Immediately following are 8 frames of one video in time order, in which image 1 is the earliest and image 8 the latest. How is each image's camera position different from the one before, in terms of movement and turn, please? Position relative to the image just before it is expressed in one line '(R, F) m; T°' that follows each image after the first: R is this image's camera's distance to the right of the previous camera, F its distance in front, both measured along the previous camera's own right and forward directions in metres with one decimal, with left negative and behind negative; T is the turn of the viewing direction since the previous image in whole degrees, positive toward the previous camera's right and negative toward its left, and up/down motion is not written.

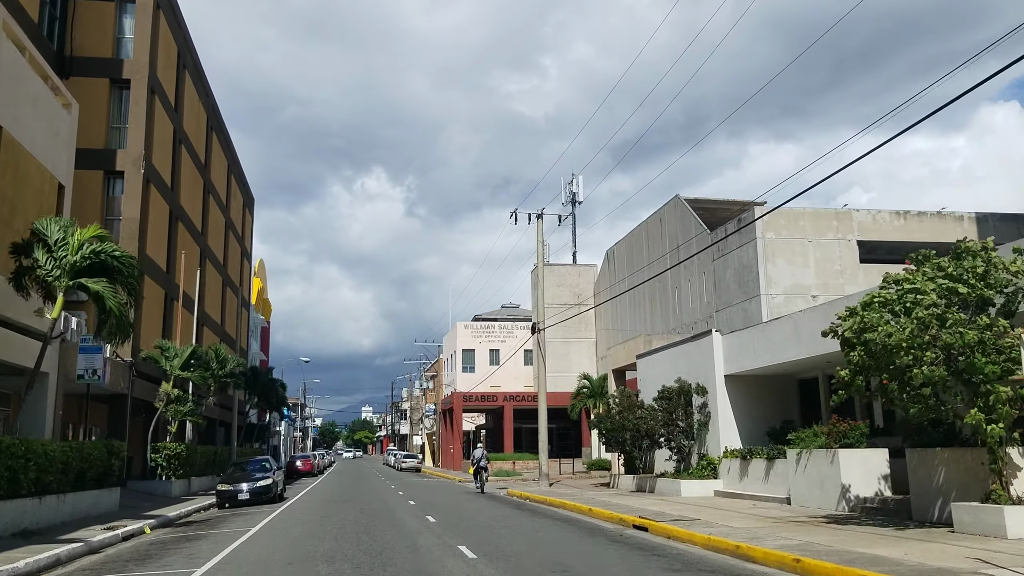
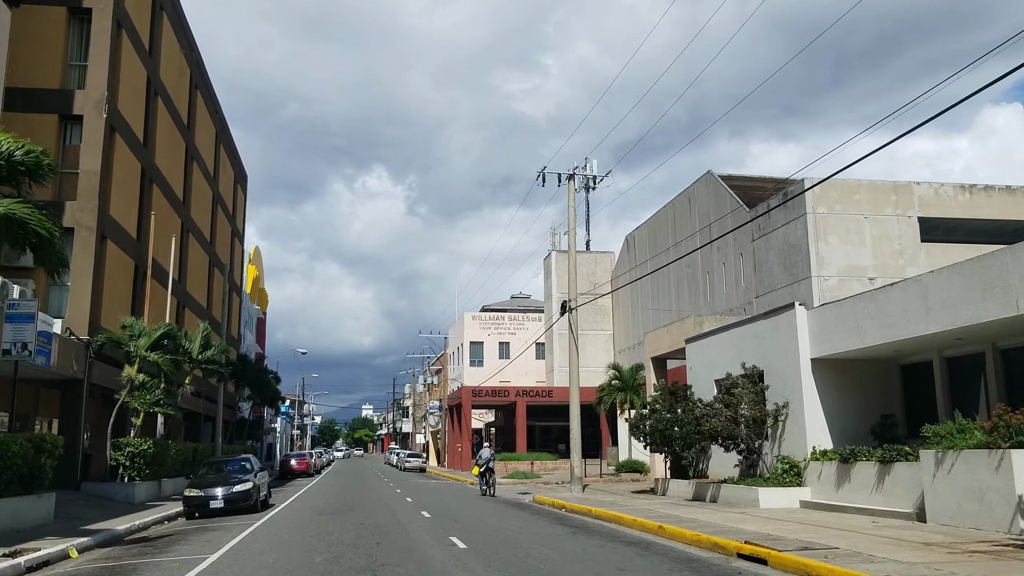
(-0.6, +4.4) m; 0°
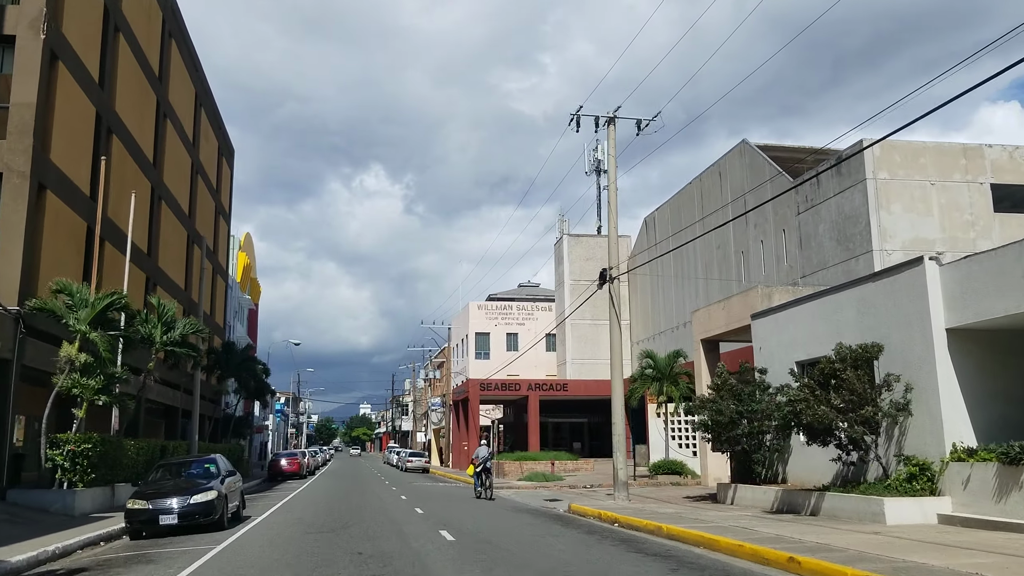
(-0.6, +4.4) m; 0°
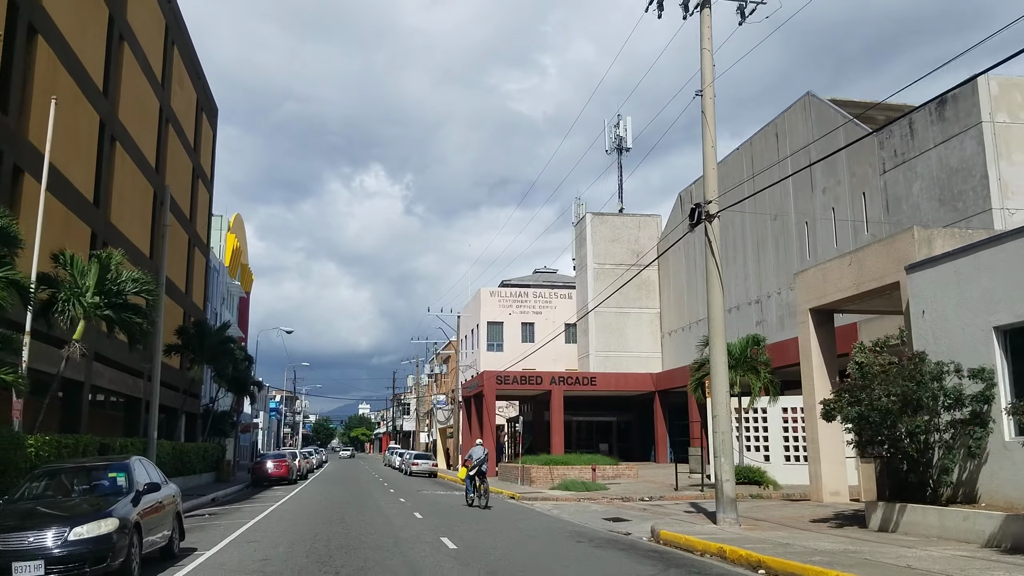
(-0.8, +5.9) m; 0°
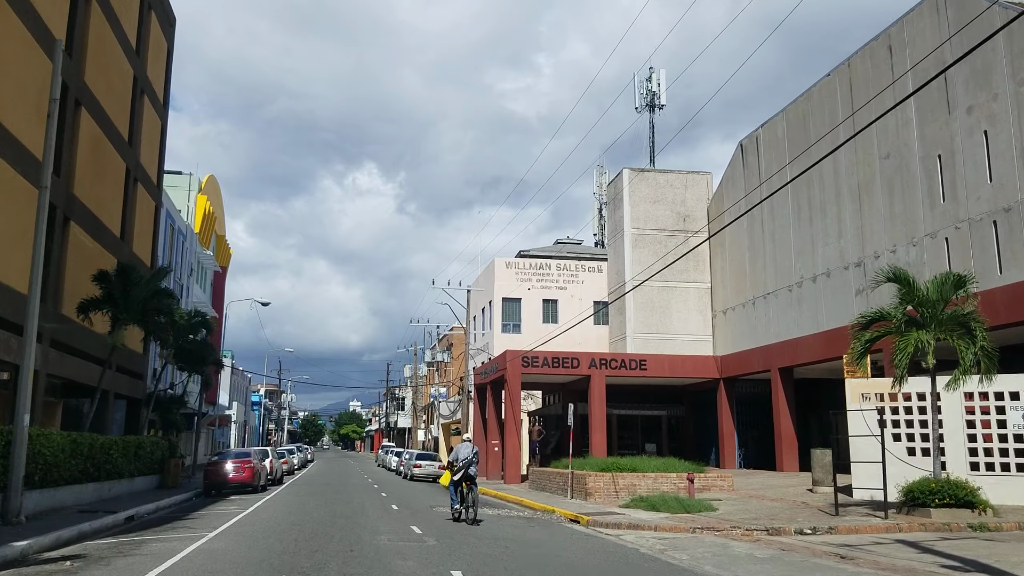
(-1.2, +8.5) m; 0°
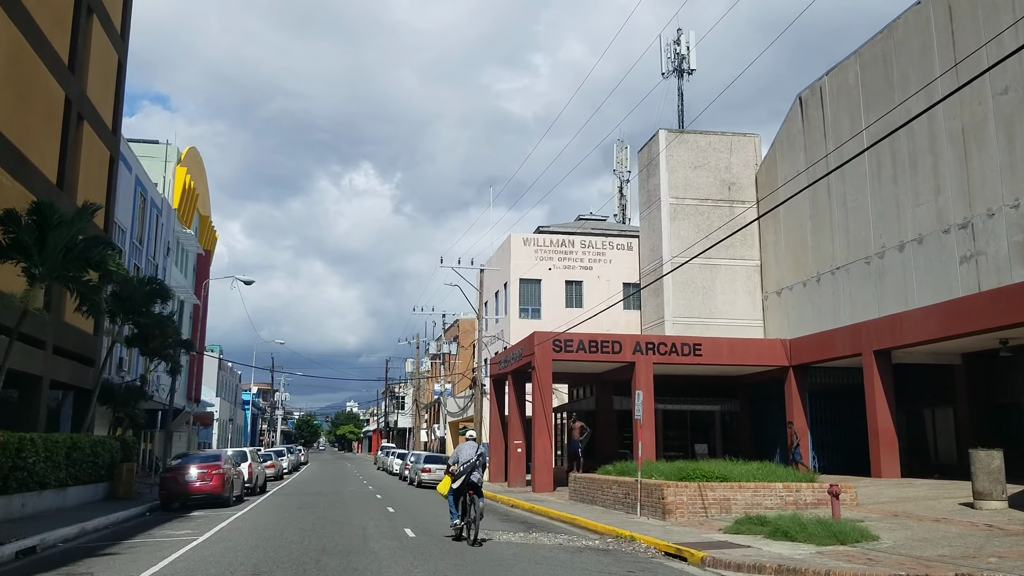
(-0.8, +5.5) m; 0°
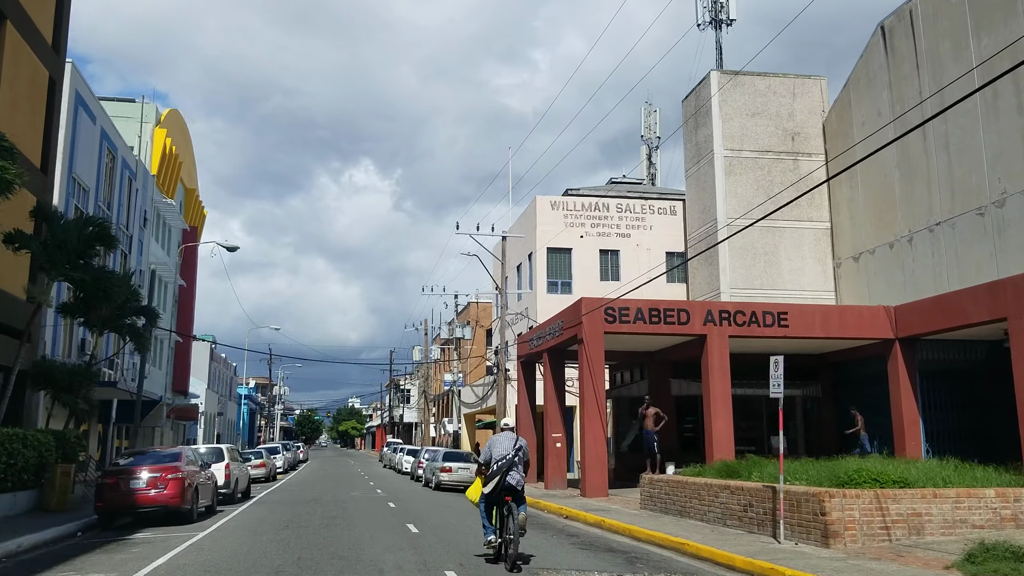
(-0.8, +5.3) m; 0°
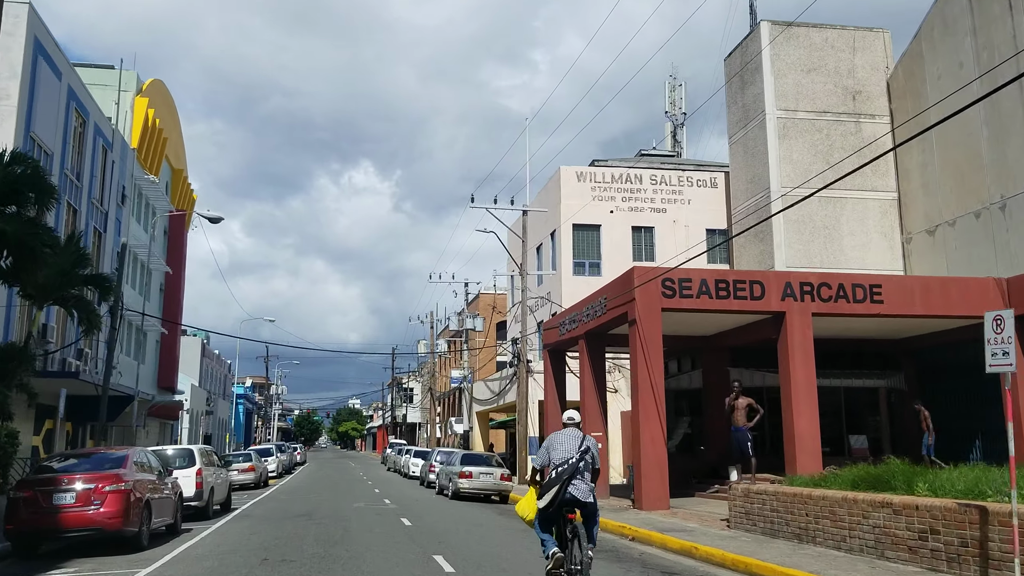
(-0.6, +3.9) m; 0°
